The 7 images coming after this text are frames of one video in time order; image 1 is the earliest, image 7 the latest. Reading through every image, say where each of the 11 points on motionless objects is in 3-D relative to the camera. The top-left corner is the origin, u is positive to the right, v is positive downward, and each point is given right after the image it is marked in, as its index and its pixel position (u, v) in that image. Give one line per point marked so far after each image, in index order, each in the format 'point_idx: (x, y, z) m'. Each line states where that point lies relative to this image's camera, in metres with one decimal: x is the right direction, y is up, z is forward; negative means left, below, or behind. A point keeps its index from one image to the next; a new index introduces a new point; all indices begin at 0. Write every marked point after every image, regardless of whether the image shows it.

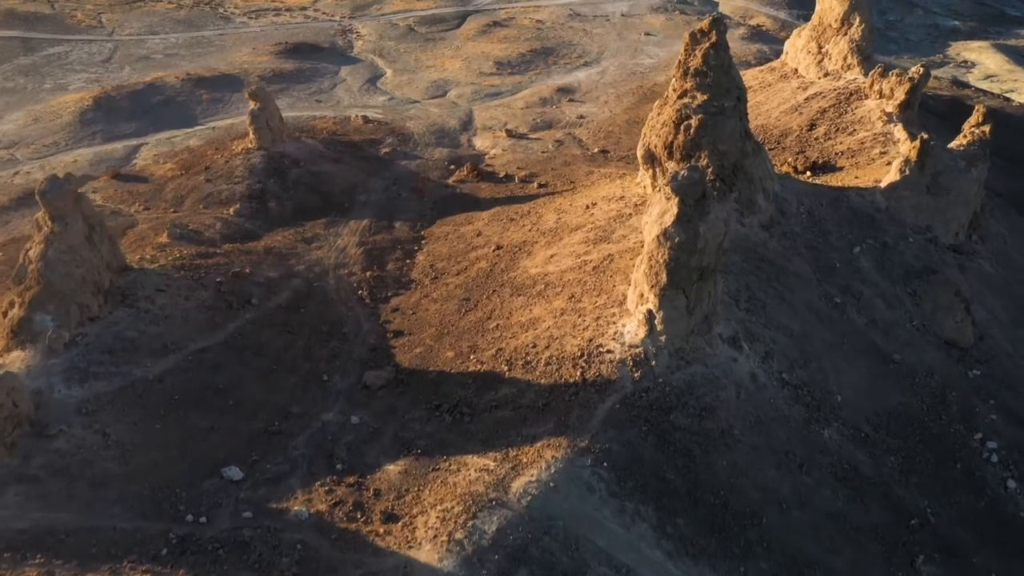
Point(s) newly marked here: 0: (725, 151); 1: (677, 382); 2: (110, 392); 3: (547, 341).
0: (+5.1, +3.3, +19.4) m
1: (+3.3, -1.9, +16.4) m
2: (-8.8, -2.3, +17.6) m
3: (+0.8, -1.2, +18.1) m
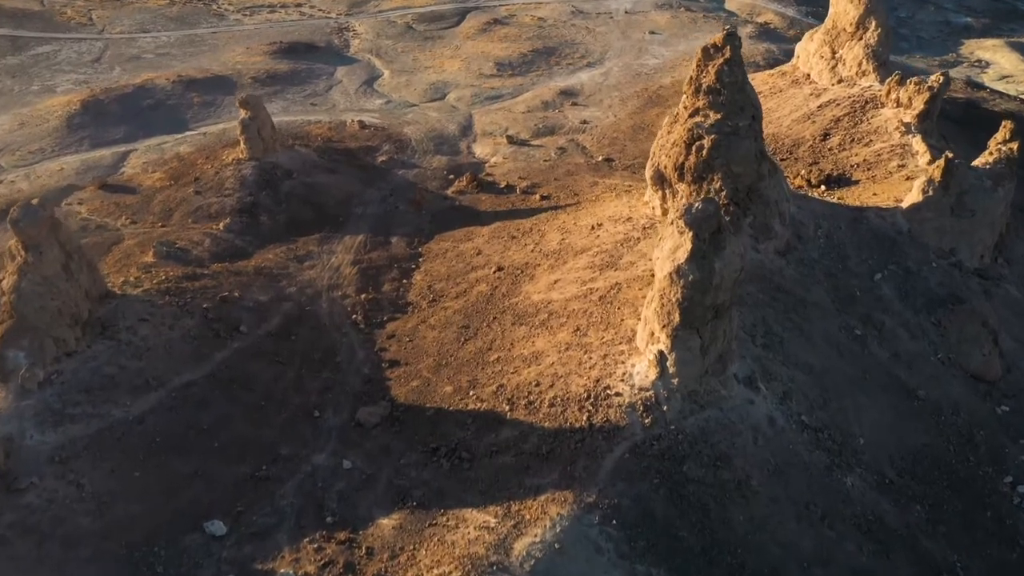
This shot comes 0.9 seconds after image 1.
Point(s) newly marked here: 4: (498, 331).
0: (+5.1, +2.6, +18.3) m
1: (+3.4, -2.7, +15.4) m
2: (-8.7, -3.1, +16.6) m
3: (+0.8, -1.9, +17.0) m
4: (-0.3, -1.0, +19.8) m
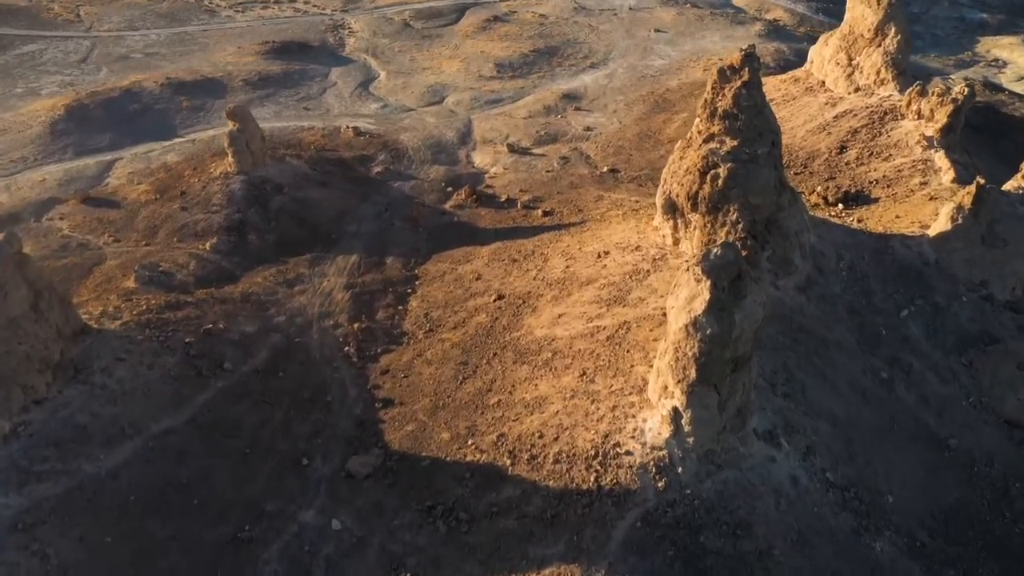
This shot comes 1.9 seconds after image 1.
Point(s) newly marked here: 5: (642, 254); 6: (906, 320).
0: (+5.2, +1.8, +17.0) m
1: (+3.4, -3.6, +14.2) m
2: (-8.7, -4.0, +15.4) m
3: (+0.9, -2.8, +15.8) m
4: (-0.3, -1.9, +18.6) m
5: (+3.1, +0.8, +19.5) m
6: (+8.8, -0.7, +18.0) m
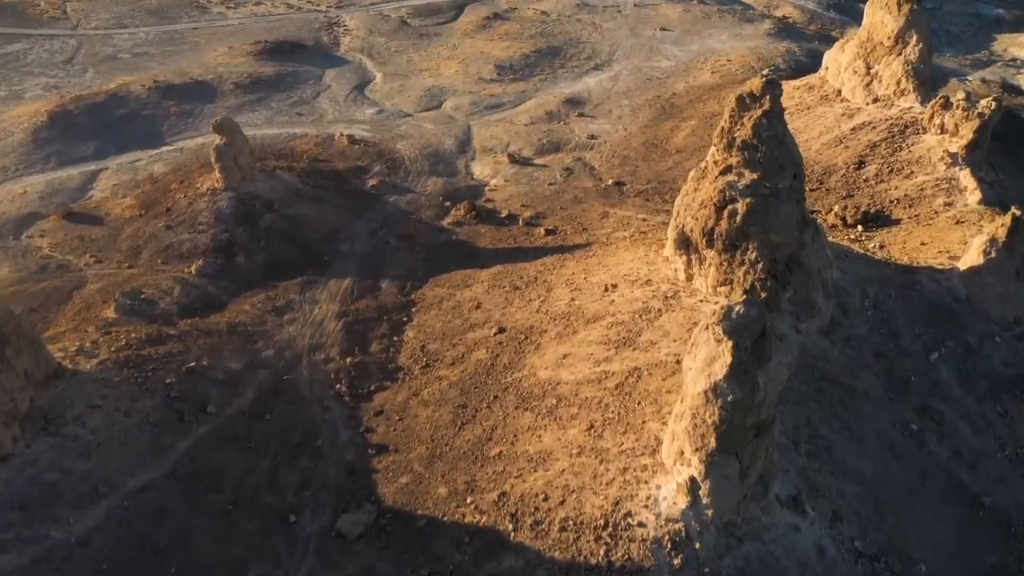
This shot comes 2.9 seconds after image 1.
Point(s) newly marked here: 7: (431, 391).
0: (+5.2, +0.9, +15.8) m
1: (+3.5, -4.5, +13.0) m
2: (-8.6, -4.9, +14.2) m
3: (+0.9, -3.7, +14.6) m
4: (-0.3, -2.7, +17.4) m
5: (+3.2, 0.0, +18.2) m
6: (+8.8, -1.6, +16.8) m
7: (-1.9, -2.4, +19.0) m
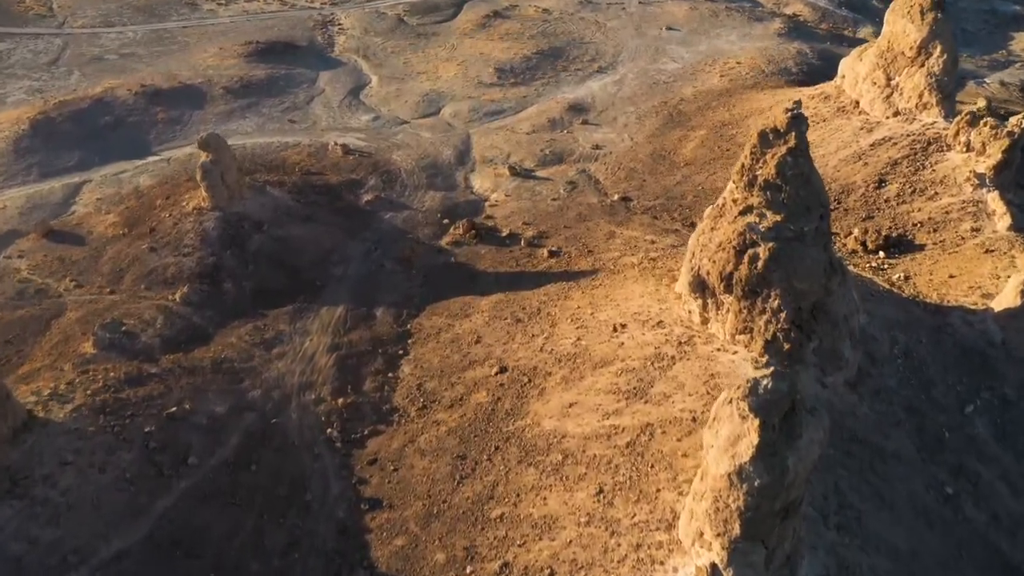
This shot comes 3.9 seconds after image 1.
0: (+5.2, -0.1, +14.5) m
1: (+3.5, -5.5, +11.9) m
2: (-8.6, -5.9, +13.1) m
3: (+1.0, -4.7, +13.5) m
4: (-0.2, -3.6, +16.3) m
5: (+3.2, -0.9, +17.0) m
6: (+8.8, -2.5, +15.6) m
7: (-1.8, -3.3, +17.9) m
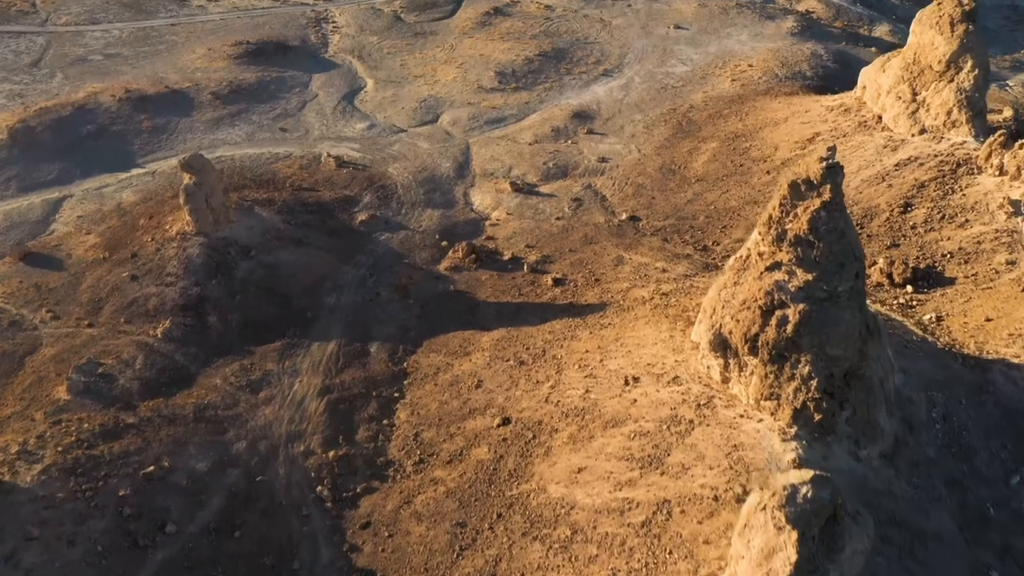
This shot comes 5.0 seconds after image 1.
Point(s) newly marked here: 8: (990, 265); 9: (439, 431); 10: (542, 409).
0: (+5.3, -1.2, +13.2) m
1: (+3.6, -6.7, +10.7) m
2: (-8.5, -7.0, +11.9) m
3: (+1.0, -5.8, +12.2) m
4: (-0.2, -4.7, +15.0) m
5: (+3.3, -2.0, +15.7) m
6: (+8.9, -3.6, +14.3) m
7: (-1.8, -4.3, +16.6) m
8: (+11.9, +0.6, +20.0) m
9: (-1.6, -3.2, +18.2) m
10: (+0.7, -2.6, +17.4) m
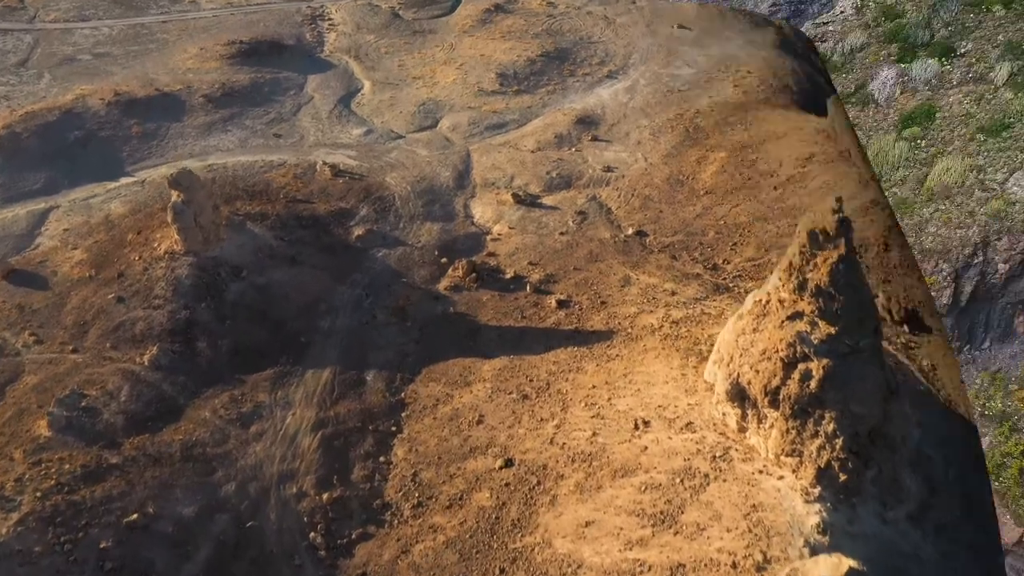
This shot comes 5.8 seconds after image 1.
0: (+5.4, -2.0, +12.2) m
1: (+3.6, -7.5, +9.8) m
2: (-8.5, -7.8, +11.1) m
3: (+1.1, -6.6, +11.4) m
4: (-0.1, -5.5, +14.1) m
5: (+3.3, -2.7, +14.8) m
6: (+9.0, -4.3, +13.4) m
7: (-1.7, -5.1, +15.7) m
8: (+11.9, -0.1, +19.0) m
9: (-1.6, -3.9, +17.3) m
10: (+0.7, -3.3, +16.5) m
